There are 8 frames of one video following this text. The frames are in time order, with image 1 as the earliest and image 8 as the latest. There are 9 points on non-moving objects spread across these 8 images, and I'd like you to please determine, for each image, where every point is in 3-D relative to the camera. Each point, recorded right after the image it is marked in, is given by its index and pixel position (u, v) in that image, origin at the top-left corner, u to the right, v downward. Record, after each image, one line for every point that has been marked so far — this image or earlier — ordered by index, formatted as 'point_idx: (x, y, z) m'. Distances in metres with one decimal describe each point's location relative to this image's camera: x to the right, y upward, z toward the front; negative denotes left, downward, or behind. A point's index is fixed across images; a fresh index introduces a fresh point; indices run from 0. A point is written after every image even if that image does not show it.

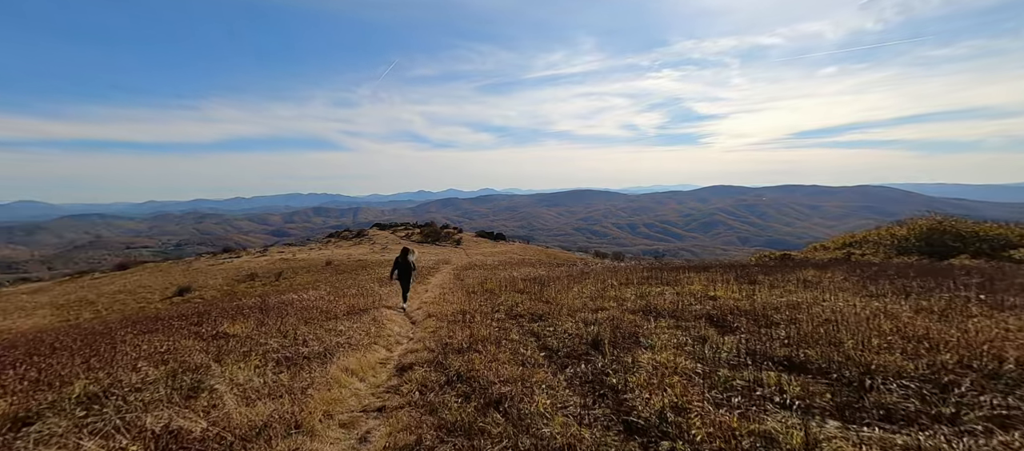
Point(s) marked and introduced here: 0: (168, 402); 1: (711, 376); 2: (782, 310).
0: (-5.8, -3.0, +6.7) m
1: (+3.2, -2.5, +6.4) m
2: (+7.2, -2.3, +10.6) m
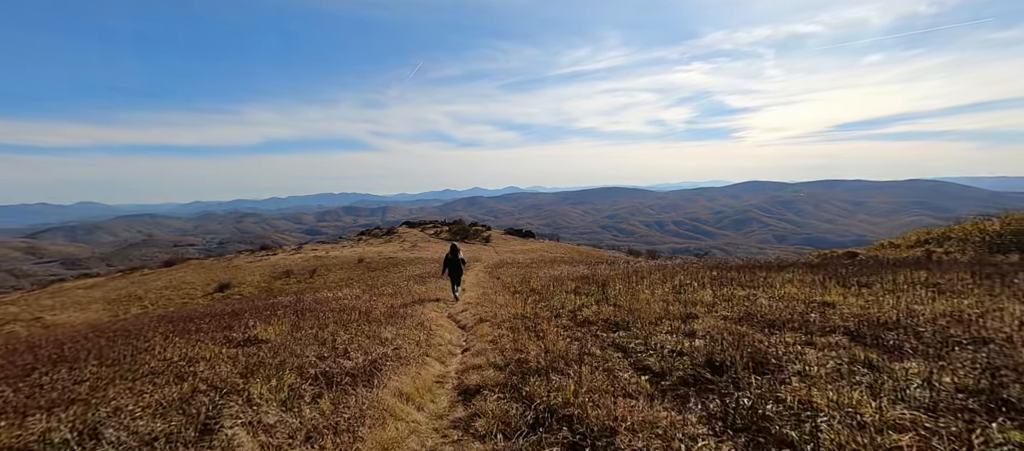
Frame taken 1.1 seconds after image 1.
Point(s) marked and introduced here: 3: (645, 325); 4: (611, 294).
0: (-4.3, -2.8, +5.1) m
1: (+4.7, -2.2, +4.2) m
2: (+9.0, -2.0, +8.1) m
3: (+3.4, -2.6, +10.2) m
4: (+4.0, -2.8, +16.0) m
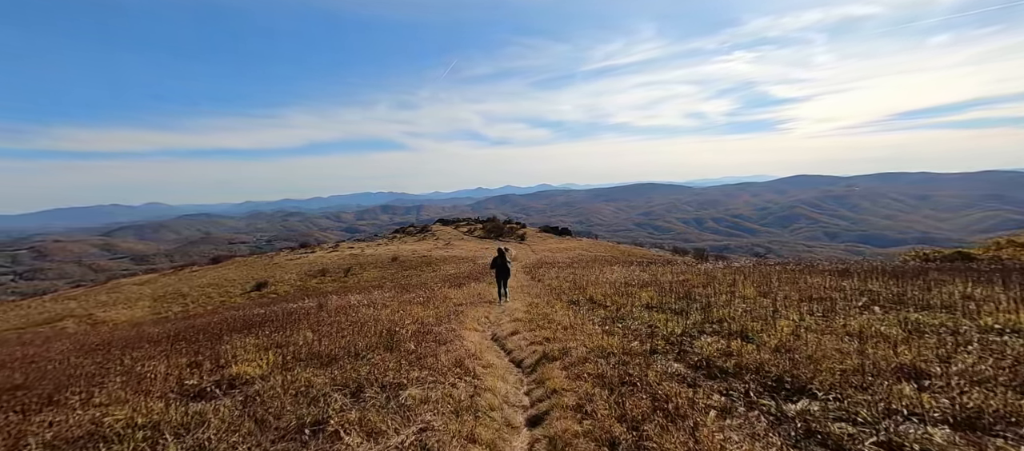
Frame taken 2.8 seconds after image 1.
0: (-3.2, -2.7, +1.5) m
1: (+5.8, -2.2, -0.1) m
2: (+10.3, -1.9, +3.4) m
3: (+5.0, -2.5, +6.0) m
4: (+6.0, -2.6, +11.7) m
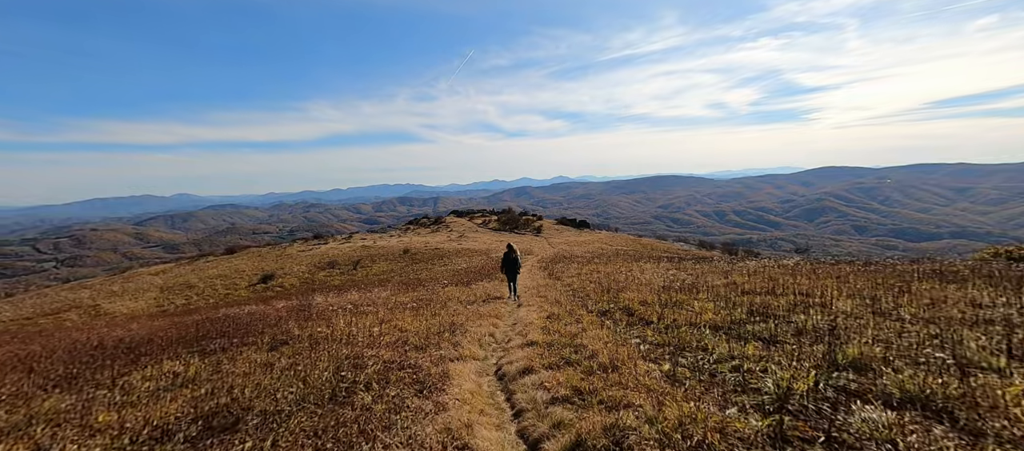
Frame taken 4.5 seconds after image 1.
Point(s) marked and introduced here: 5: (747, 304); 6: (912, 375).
0: (-3.4, -2.6, -2.5) m
1: (+5.5, -2.2, -4.4) m
2: (+10.2, -1.9, -1.1) m
3: (+5.0, -2.3, +1.7) m
4: (+6.2, -2.4, +7.3) m
5: (+8.1, -2.6, +13.5) m
6: (+6.3, -2.3, +6.3) m
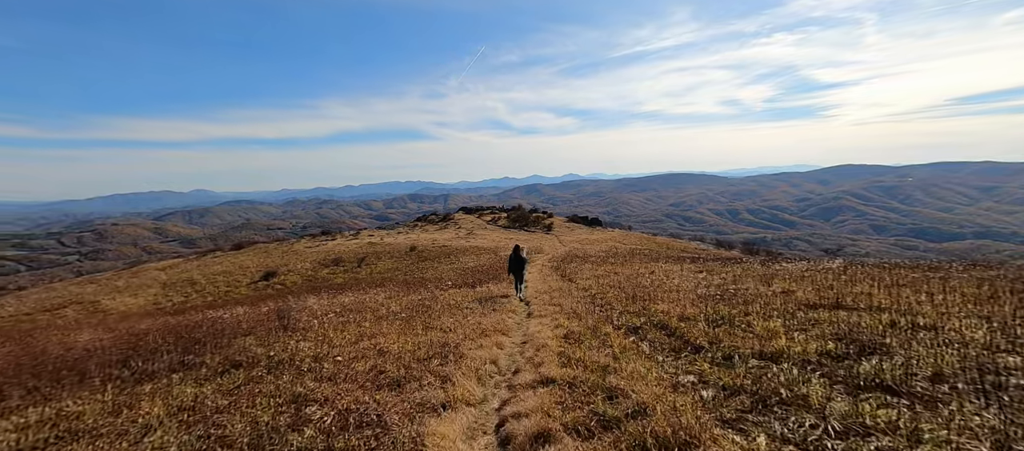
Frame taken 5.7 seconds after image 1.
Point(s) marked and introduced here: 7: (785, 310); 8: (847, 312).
0: (-3.5, -2.6, -5.3) m
1: (+5.3, -2.2, -7.5) m
2: (+10.1, -1.9, -4.3) m
3: (+4.9, -2.3, -1.4) m
4: (+6.3, -2.3, +4.2) m
5: (+8.4, -2.6, +10.4) m
6: (+6.3, -2.3, +3.2) m
7: (+8.8, -2.6, +12.4) m
8: (+10.1, -2.5, +11.6) m
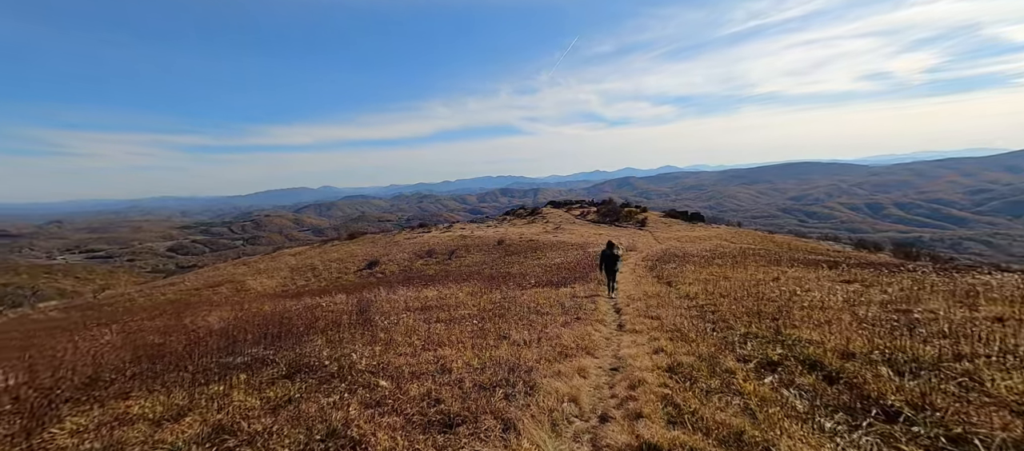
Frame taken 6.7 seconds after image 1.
0: (-5.2, -2.7, -6.5) m
1: (+2.9, -2.4, -10.6) m
2: (+8.3, -2.2, -8.6) m
3: (+3.9, -2.5, -4.6) m
4: (+6.5, -2.5, +0.6) m
5: (+9.9, -2.6, +6.1) m
6: (+6.3, -2.4, -0.5) m
7: (+10.7, -2.7, +7.9) m
8: (+11.9, -2.6, +6.9) m
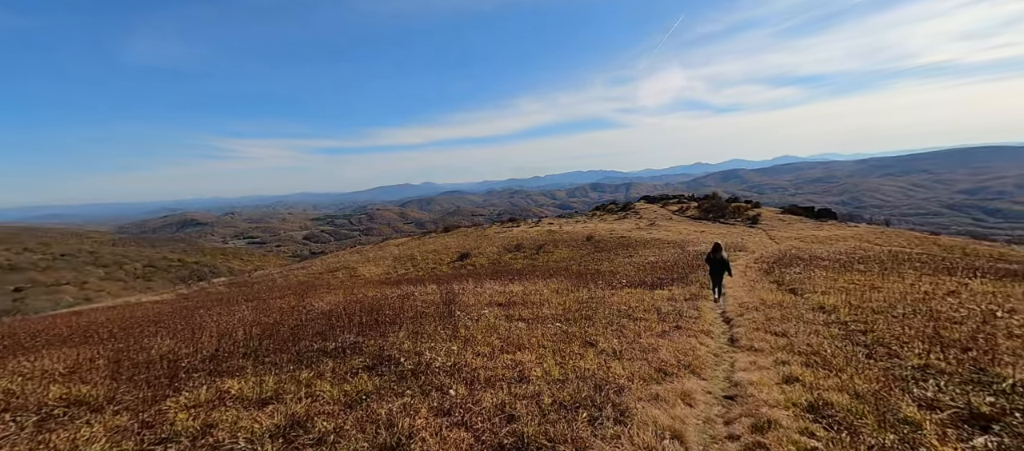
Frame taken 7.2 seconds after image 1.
0: (-6.9, -2.7, -6.3) m
1: (+0.1, -2.5, -12.2) m
2: (+5.8, -2.3, -11.4) m
3: (+2.4, -2.5, -6.5) m
4: (+6.2, -2.5, -2.1) m
5: (+10.7, -2.6, +2.6) m
6: (+5.7, -2.4, -3.0) m
7: (+11.9, -2.7, +4.2) m
8: (+12.8, -2.6, +2.9) m
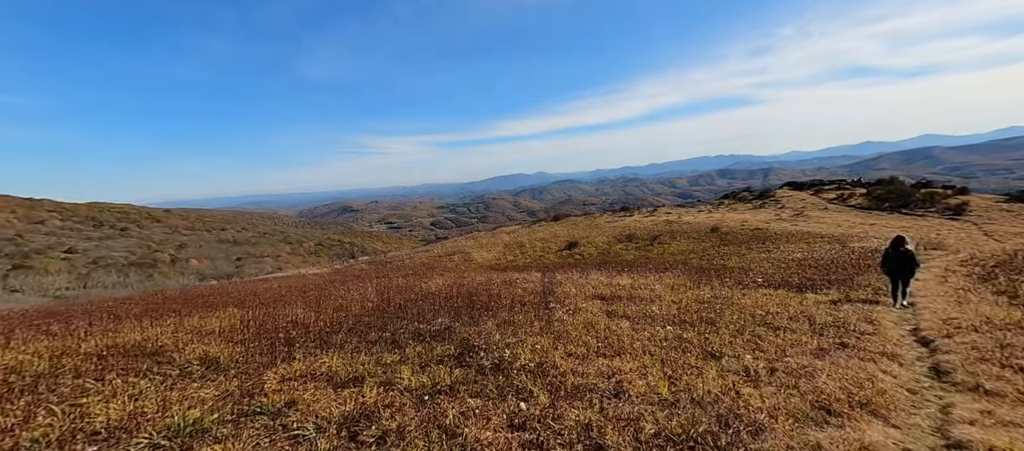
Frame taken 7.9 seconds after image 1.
0: (-9.1, -2.4, -5.6) m
1: (-4.0, -2.6, -13.1) m
2: (+1.7, -2.5, -13.9) m
3: (-0.2, -2.5, -8.3) m
4: (+4.6, -2.4, -5.1) m
5: (+10.3, -2.6, -1.9) m
6: (+3.9, -2.4, -5.9) m
7: (+11.9, -2.6, -0.6) m
8: (+12.4, -2.6, -2.1) m
